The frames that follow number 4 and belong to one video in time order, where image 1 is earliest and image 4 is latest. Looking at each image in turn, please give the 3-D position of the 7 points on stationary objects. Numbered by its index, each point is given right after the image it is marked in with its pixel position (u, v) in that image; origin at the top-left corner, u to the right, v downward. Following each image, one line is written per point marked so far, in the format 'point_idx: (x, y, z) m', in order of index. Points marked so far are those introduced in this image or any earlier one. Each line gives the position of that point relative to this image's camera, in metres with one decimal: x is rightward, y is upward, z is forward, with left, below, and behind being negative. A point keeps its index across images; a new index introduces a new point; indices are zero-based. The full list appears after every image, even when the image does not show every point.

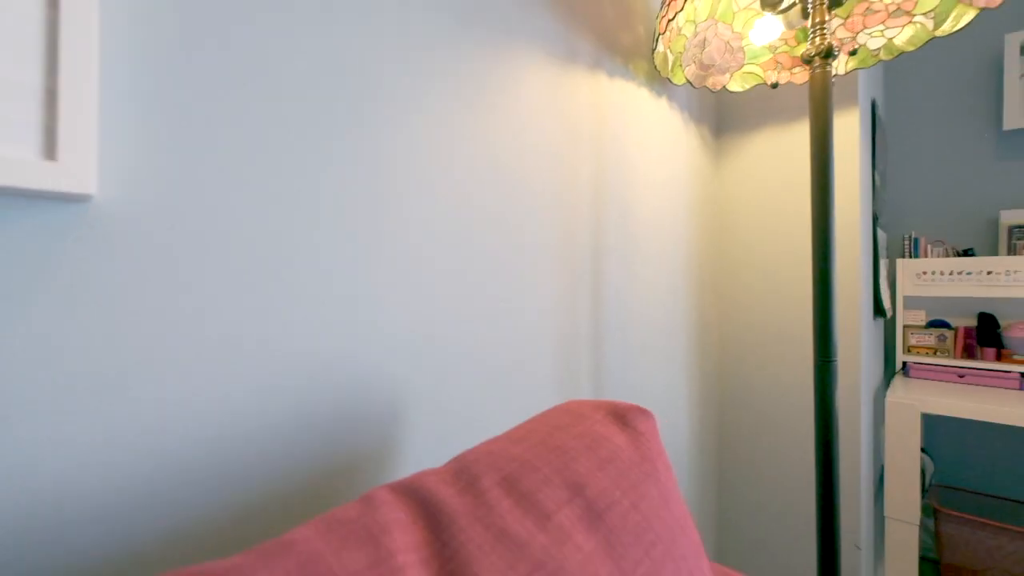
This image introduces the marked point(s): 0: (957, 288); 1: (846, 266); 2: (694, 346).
0: (+1.3, 0.0, +1.4) m
1: (+0.7, 0.0, +1.0) m
2: (+0.4, -0.1, +1.1) m
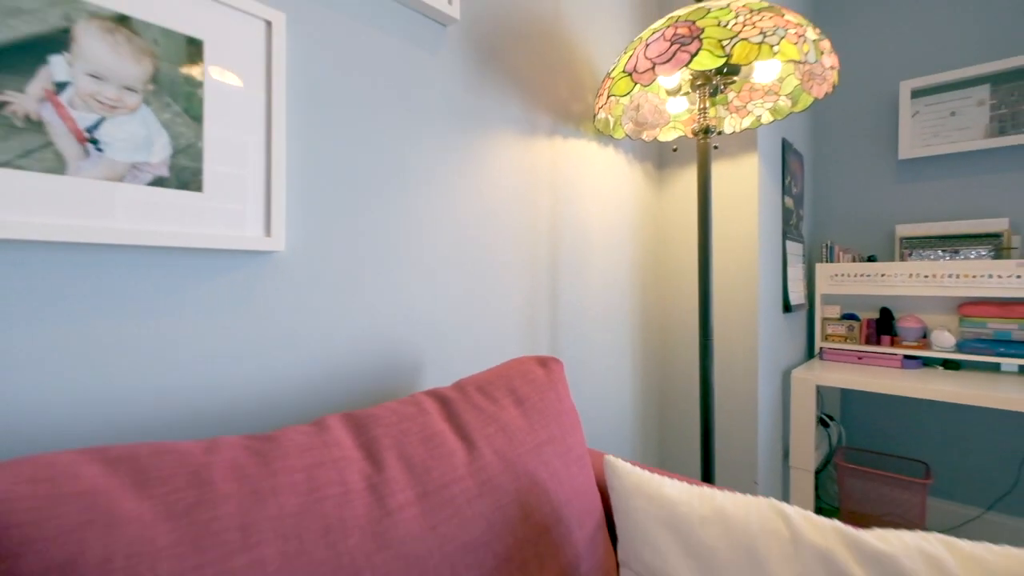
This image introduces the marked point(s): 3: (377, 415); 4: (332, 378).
0: (+1.2, 0.0, +1.7) m
1: (+0.7, 0.0, +1.3) m
2: (+0.4, -0.1, +1.4) m
3: (-0.1, -0.1, +0.5) m
4: (-0.3, -0.1, +0.7) m
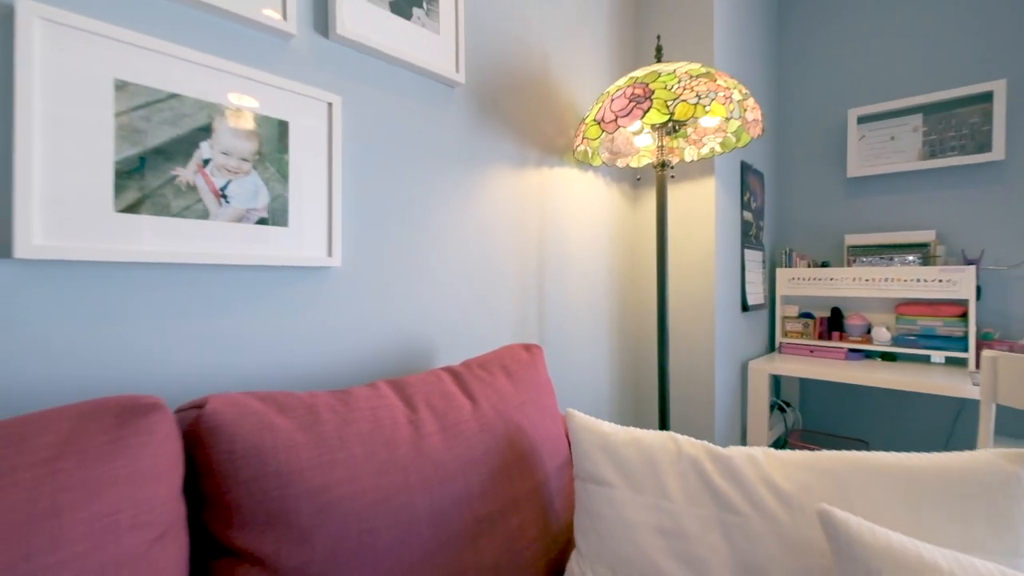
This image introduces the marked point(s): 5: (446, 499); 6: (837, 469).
0: (+1.2, 0.0, +1.9) m
1: (+0.6, 0.0, +1.5) m
2: (+0.4, -0.1, +1.6) m
3: (-0.2, -0.1, +0.8) m
4: (-0.3, -0.1, +0.9) m
5: (-0.1, -0.3, +0.6) m
6: (+0.4, -0.2, +0.6) m
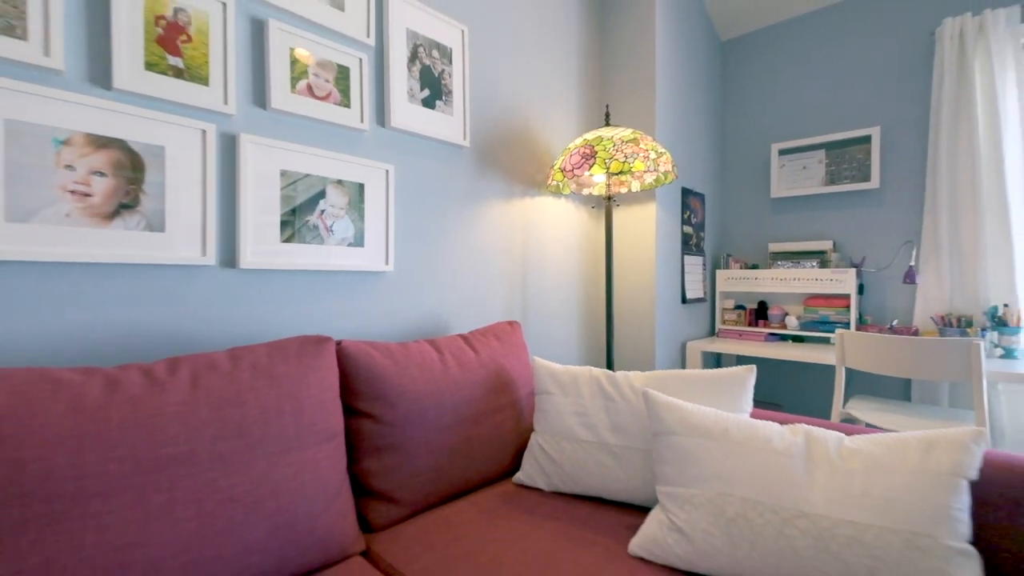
0: (+1.2, 0.0, +2.4) m
1: (+0.6, 0.0, +2.1) m
2: (+0.3, -0.1, +2.1) m
3: (-0.2, -0.1, +1.3) m
4: (-0.3, -0.1, +1.5) m
5: (-0.1, -0.3, +1.1) m
6: (+0.4, -0.2, +1.1) m
